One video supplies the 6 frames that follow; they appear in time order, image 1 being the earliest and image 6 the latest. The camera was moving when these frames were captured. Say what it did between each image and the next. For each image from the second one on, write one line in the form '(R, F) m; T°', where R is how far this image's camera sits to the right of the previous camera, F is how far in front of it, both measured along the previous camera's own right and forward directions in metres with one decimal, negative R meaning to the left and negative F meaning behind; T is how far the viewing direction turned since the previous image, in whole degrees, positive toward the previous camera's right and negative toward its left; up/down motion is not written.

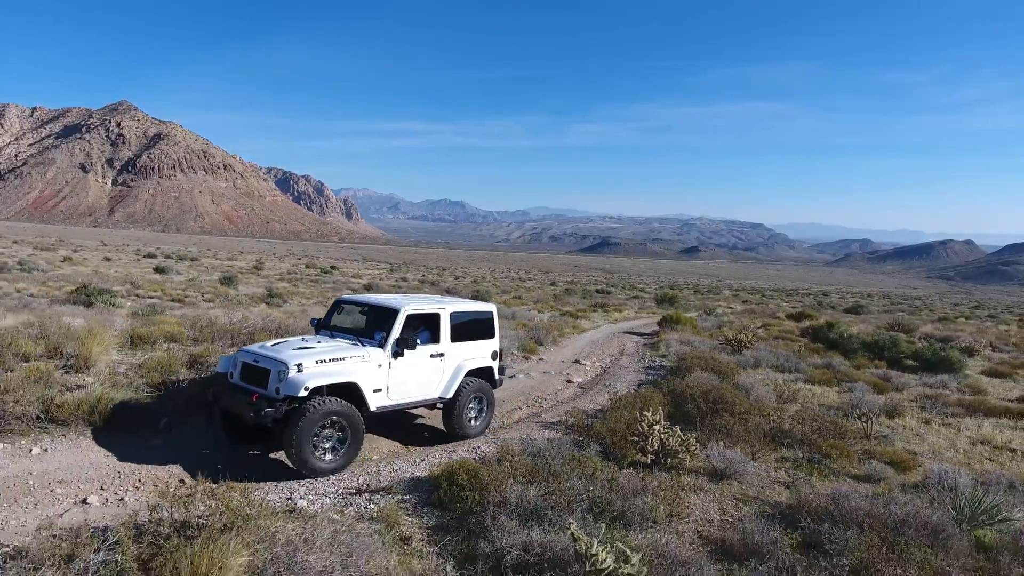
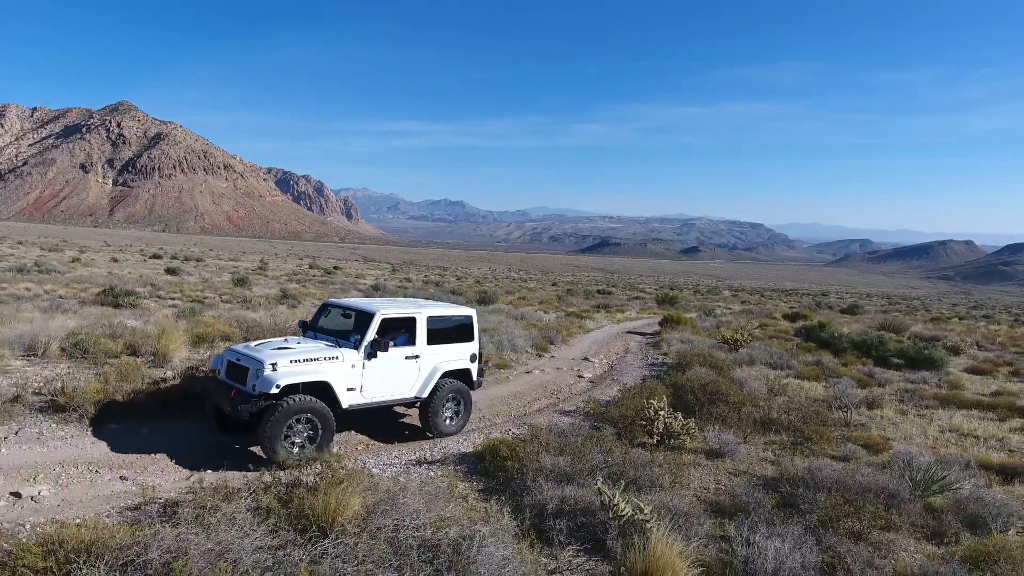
(-0.4, -1.2) m; 0°
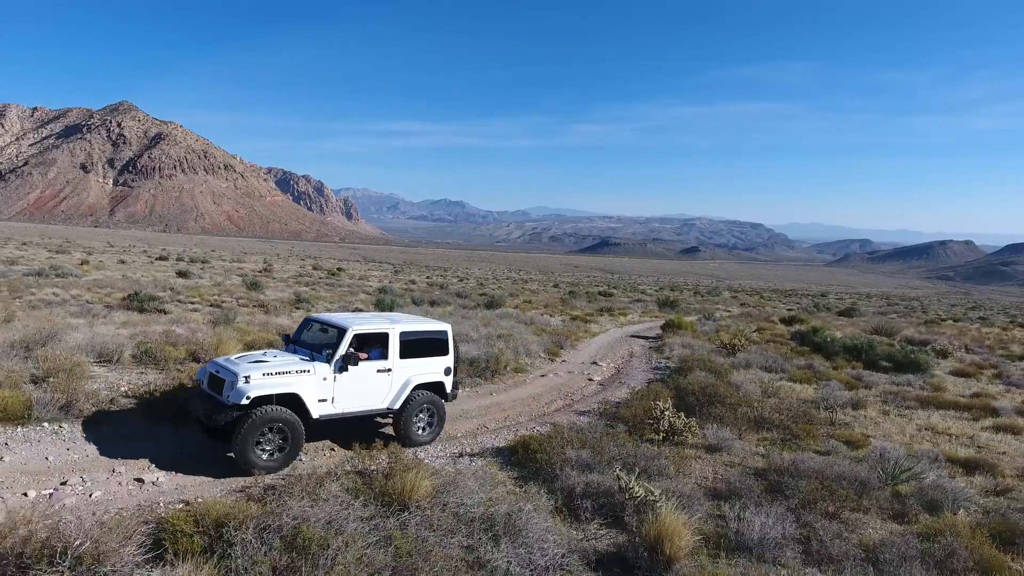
(-0.4, -1.2) m; 0°
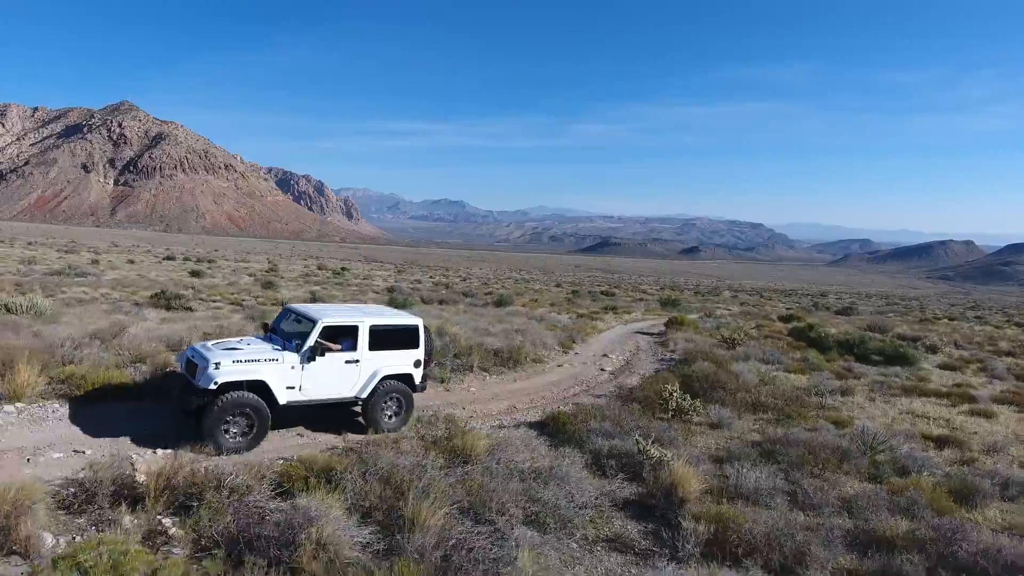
(-0.5, -1.3) m; 0°
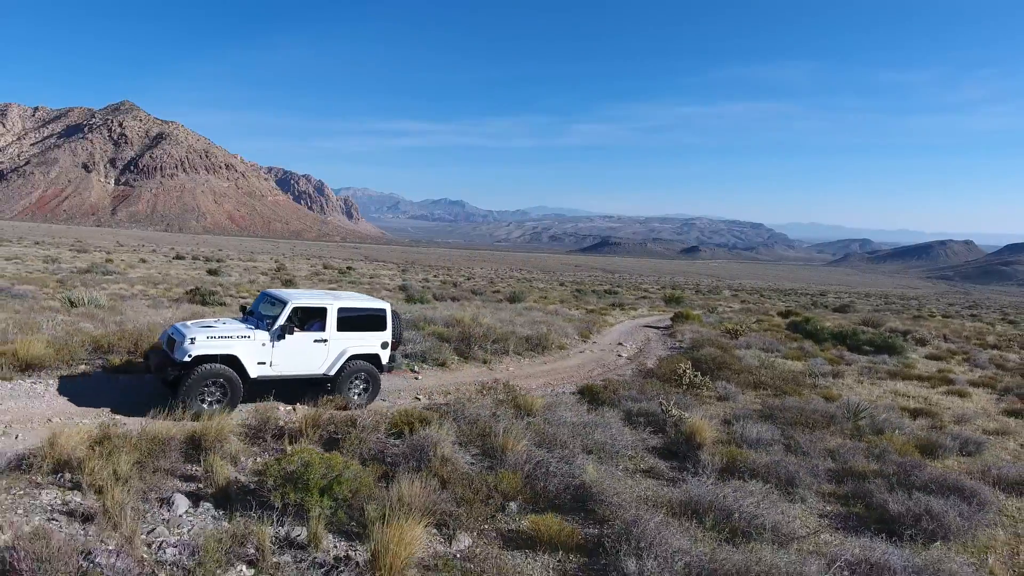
(-0.9, -1.8) m; 0°
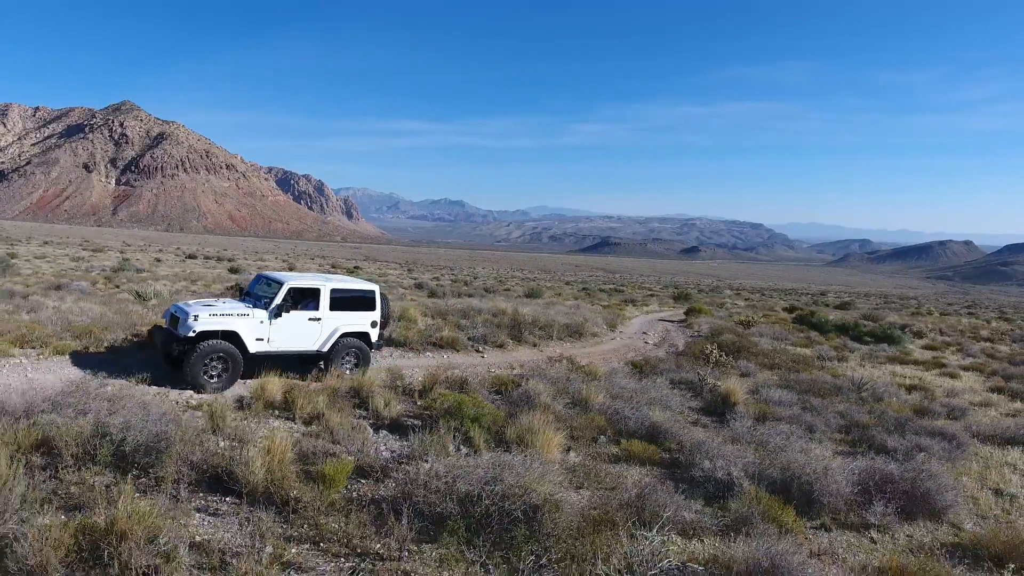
(-1.4, -2.0) m; 0°
